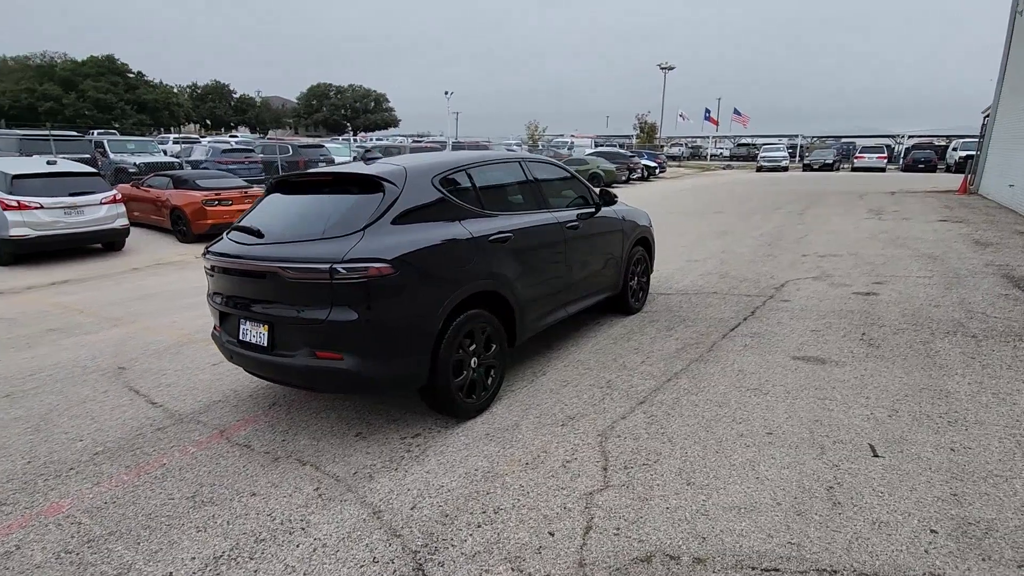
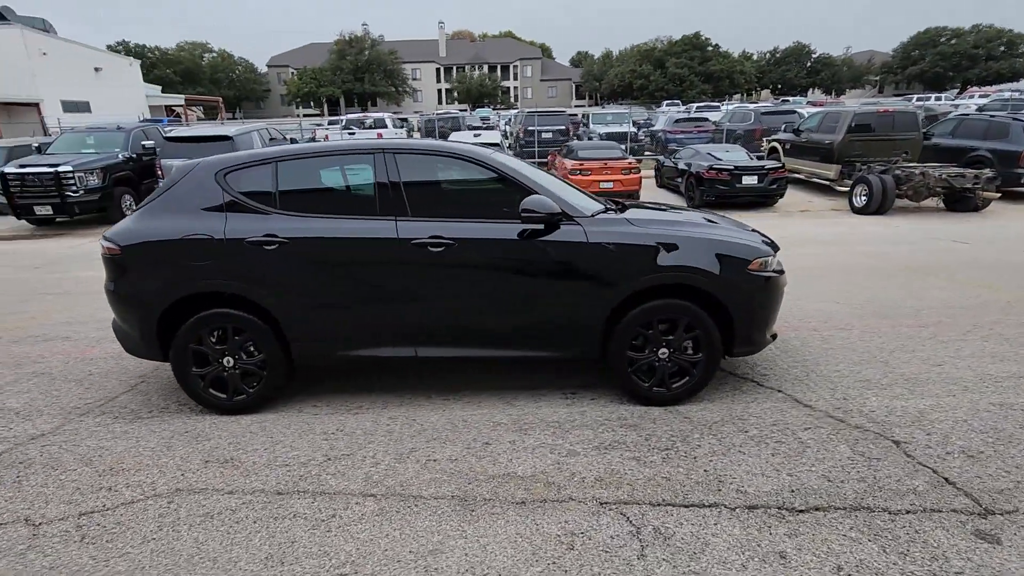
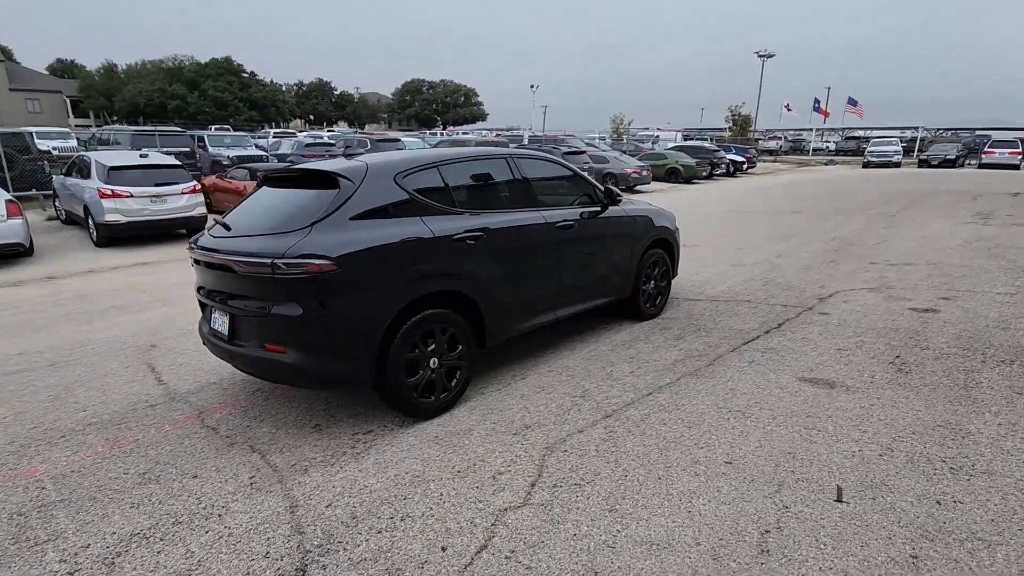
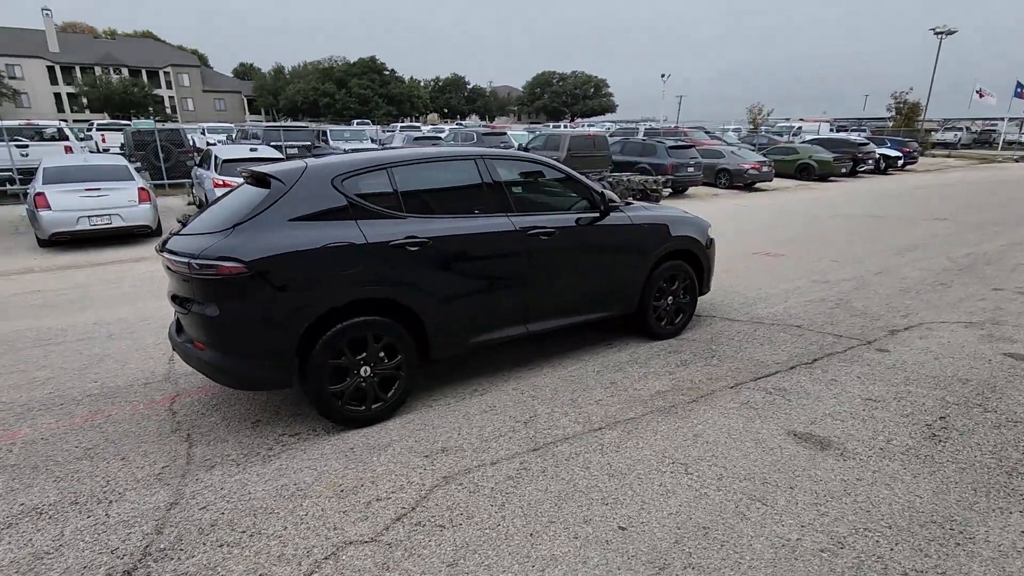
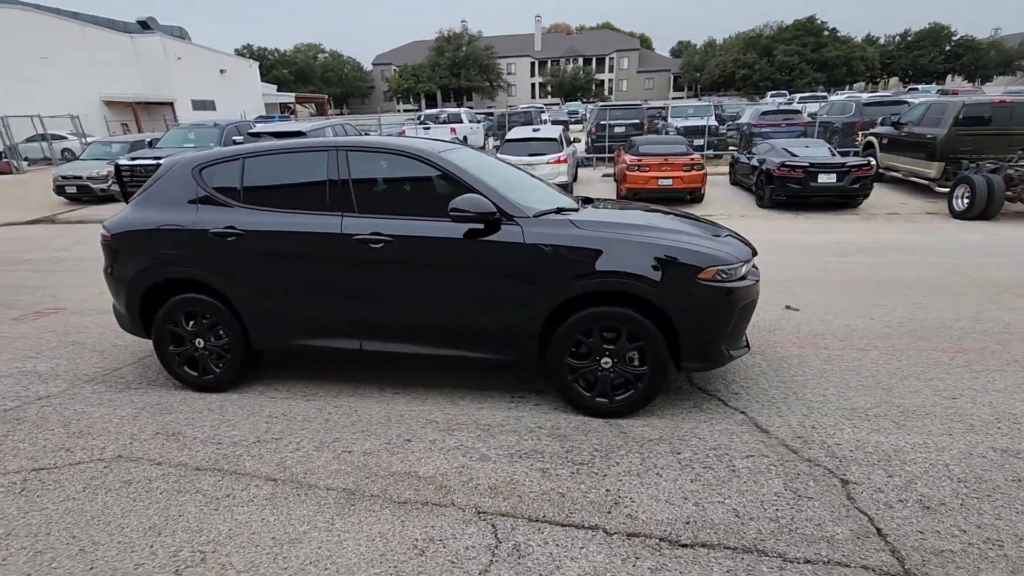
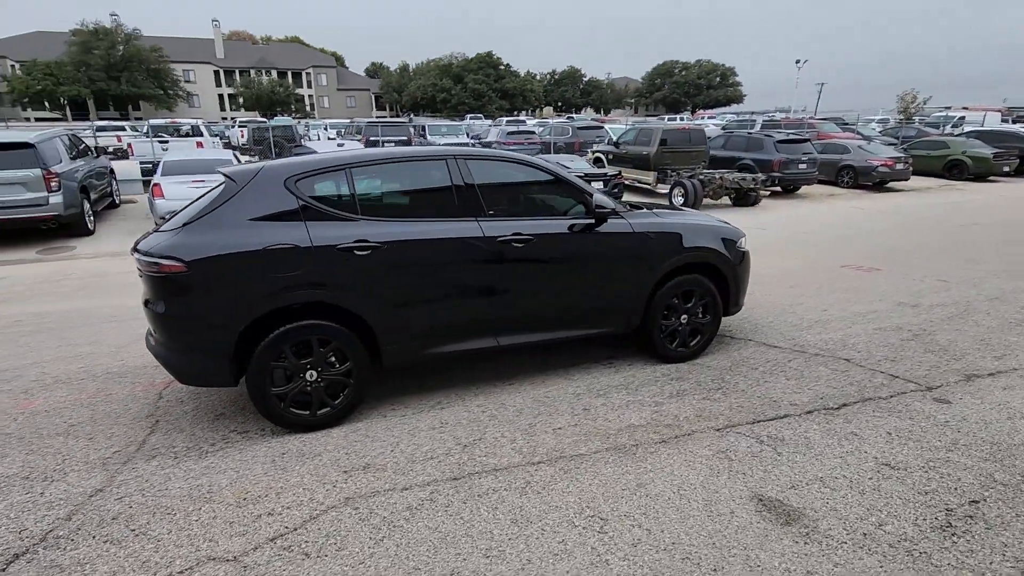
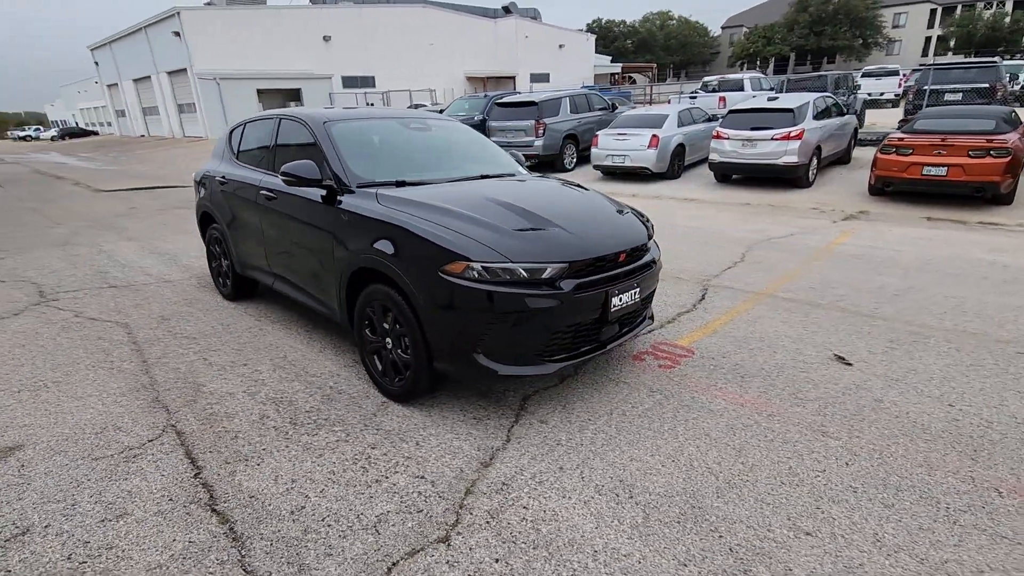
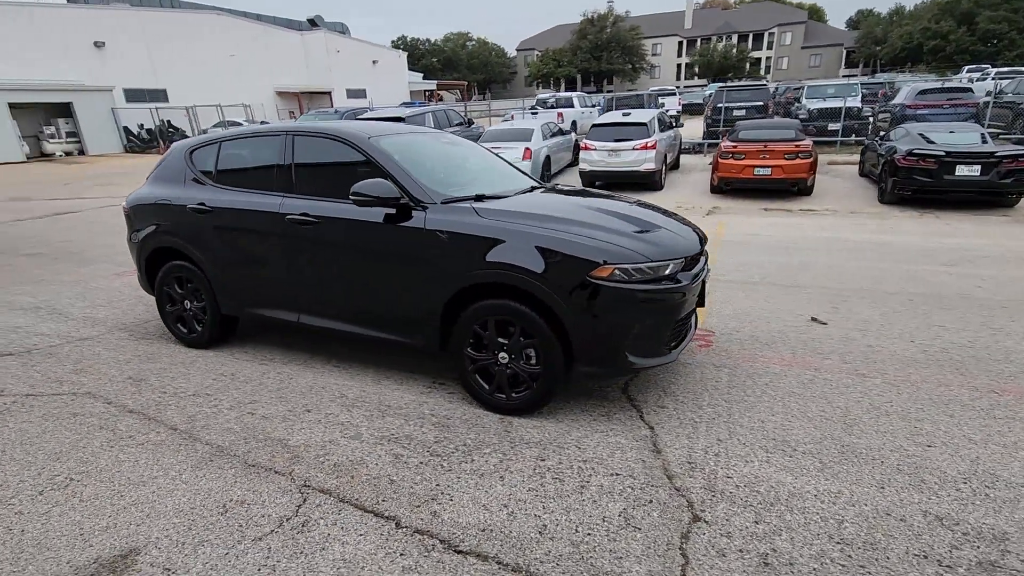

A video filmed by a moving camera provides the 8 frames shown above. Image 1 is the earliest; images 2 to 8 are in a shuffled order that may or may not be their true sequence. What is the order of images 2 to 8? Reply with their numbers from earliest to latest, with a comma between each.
3, 4, 6, 2, 5, 8, 7
